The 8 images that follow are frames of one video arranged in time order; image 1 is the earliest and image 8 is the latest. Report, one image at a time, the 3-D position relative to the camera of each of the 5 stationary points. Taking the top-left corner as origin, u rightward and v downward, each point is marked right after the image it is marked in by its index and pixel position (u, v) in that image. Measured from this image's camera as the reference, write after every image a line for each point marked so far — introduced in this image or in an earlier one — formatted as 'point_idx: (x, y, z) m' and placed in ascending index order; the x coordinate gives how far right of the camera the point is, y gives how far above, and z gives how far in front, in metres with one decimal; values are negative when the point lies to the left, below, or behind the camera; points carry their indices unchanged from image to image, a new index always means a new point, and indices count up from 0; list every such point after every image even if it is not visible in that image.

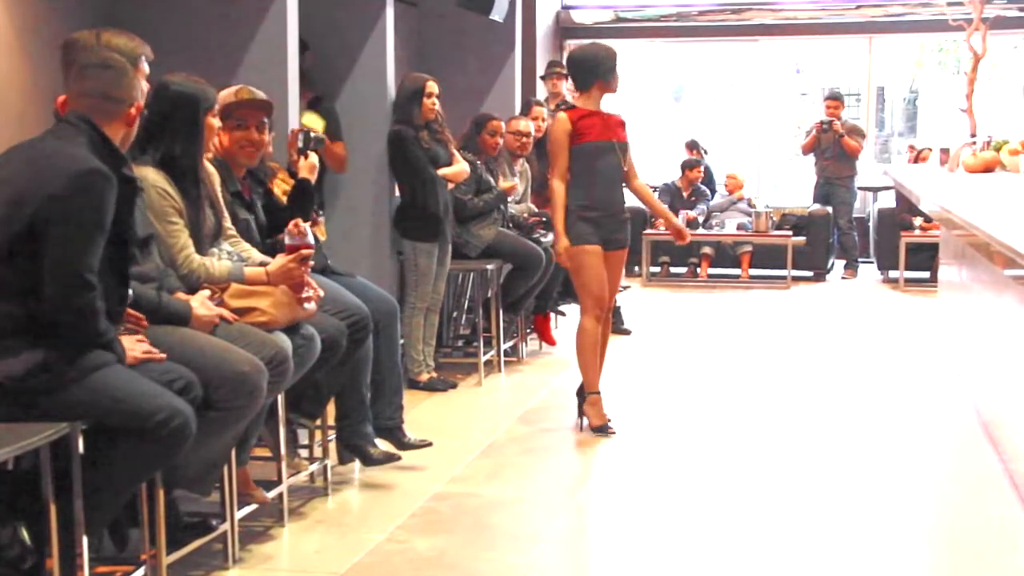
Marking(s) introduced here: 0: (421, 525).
0: (-0.3, -0.7, +3.1) m
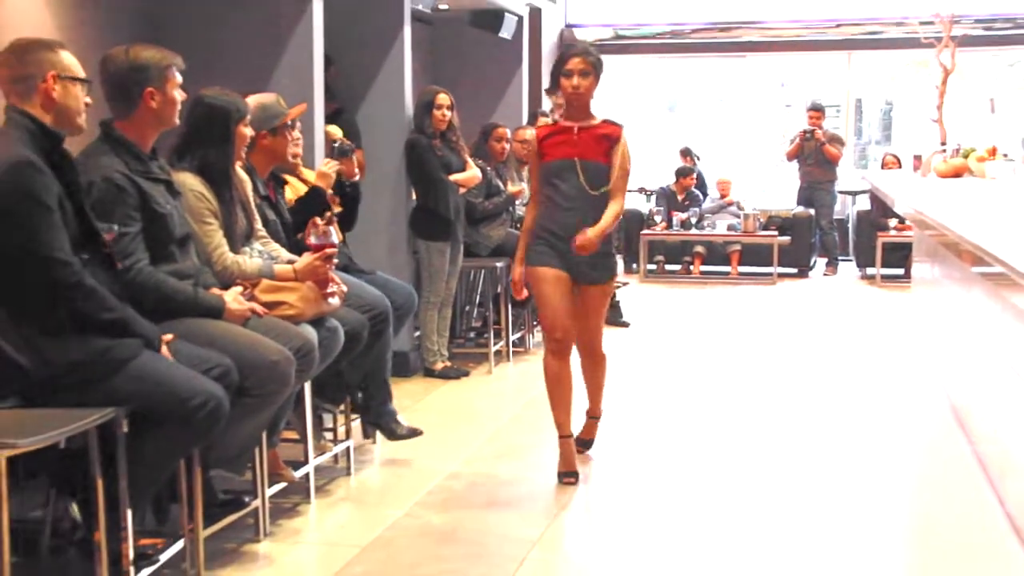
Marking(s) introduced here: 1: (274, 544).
0: (-0.2, -0.7, +3.3) m
1: (-0.7, -0.7, +3.1) m
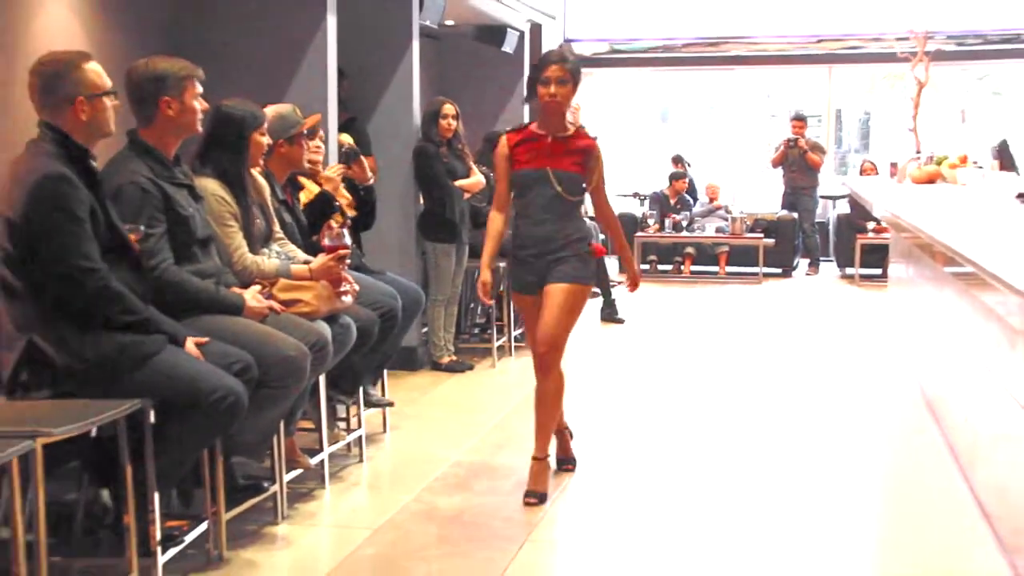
0: (-0.2, -0.7, +3.5) m
1: (-0.7, -0.7, +3.3) m
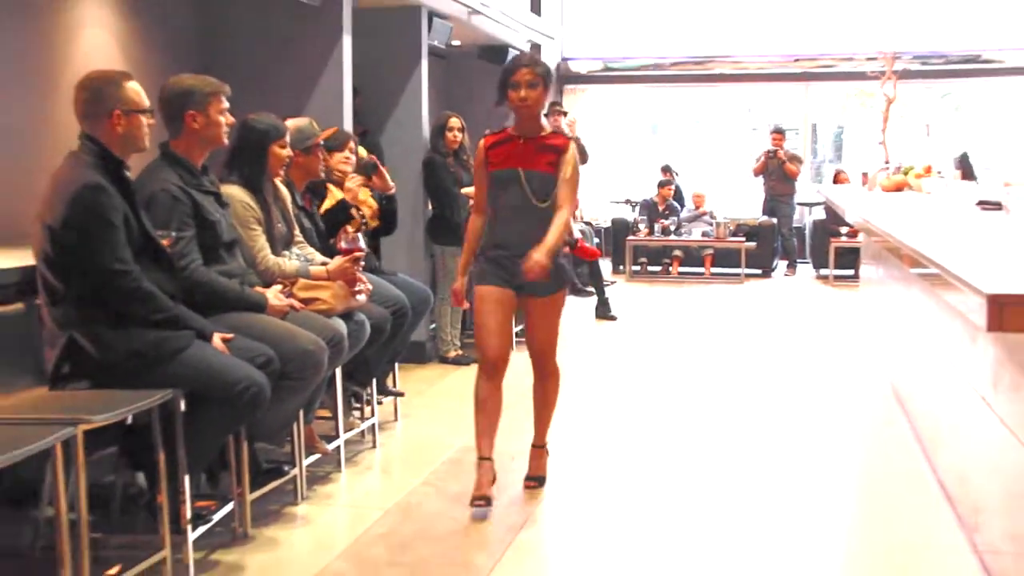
0: (-0.2, -0.7, +3.8) m
1: (-0.7, -0.7, +3.5) m
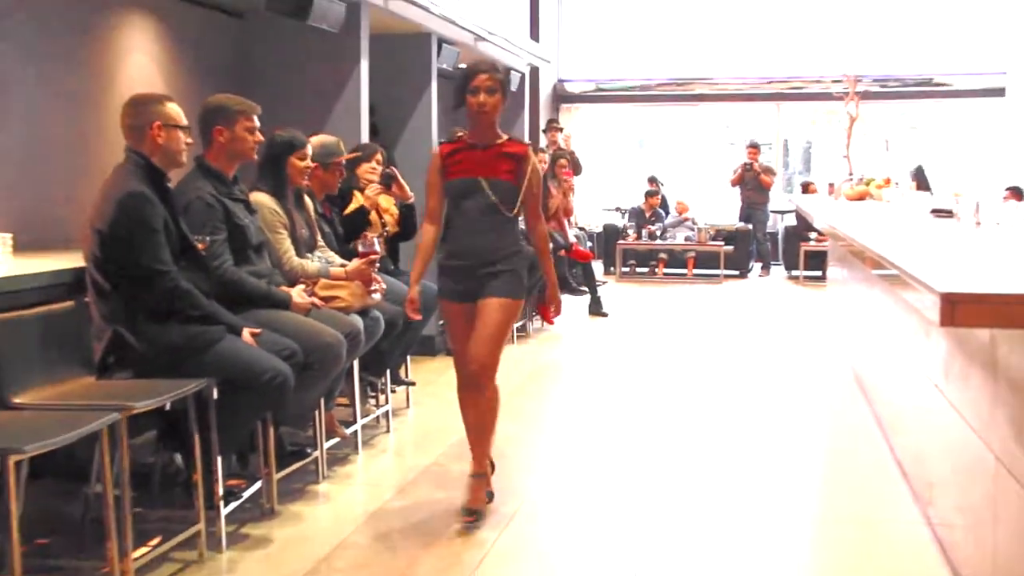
0: (-0.2, -0.7, +4.2) m
1: (-0.7, -0.7, +3.9) m
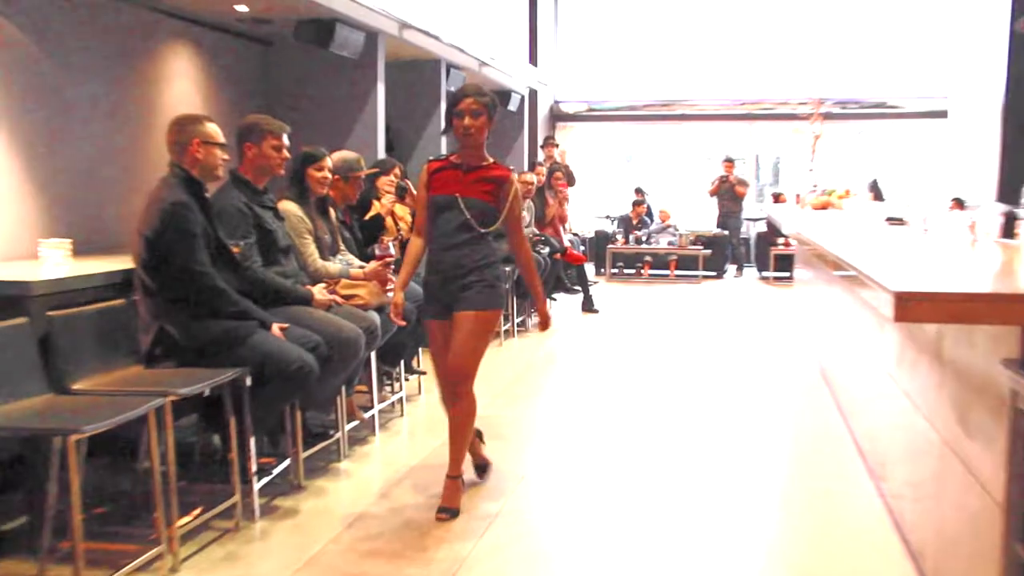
0: (-0.2, -0.6, +4.6) m
1: (-0.7, -0.7, +4.4) m
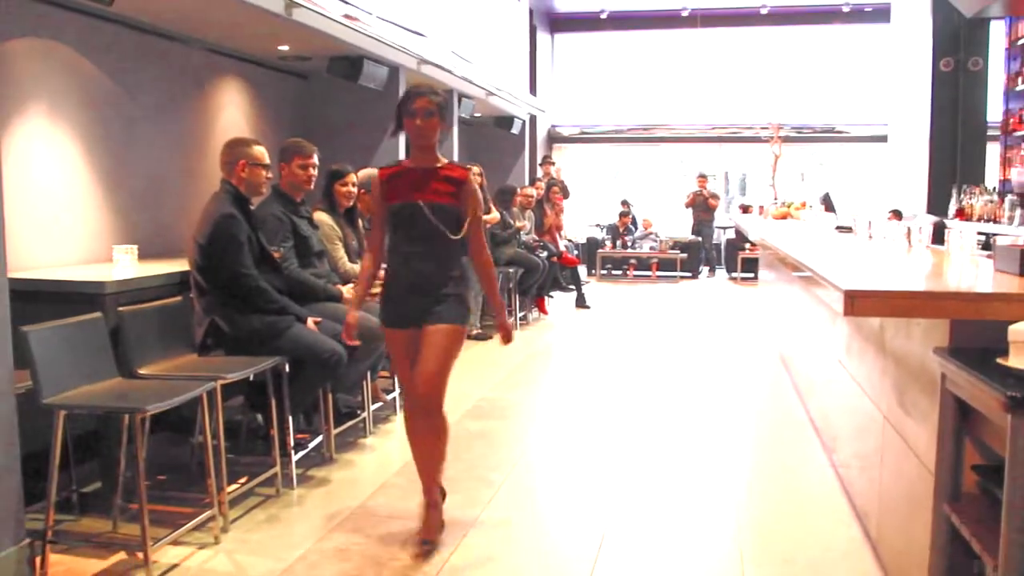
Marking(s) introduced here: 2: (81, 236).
0: (-0.2, -0.6, +5.3) m
1: (-0.6, -0.7, +5.0) m
2: (-2.1, +0.2, +5.1) m
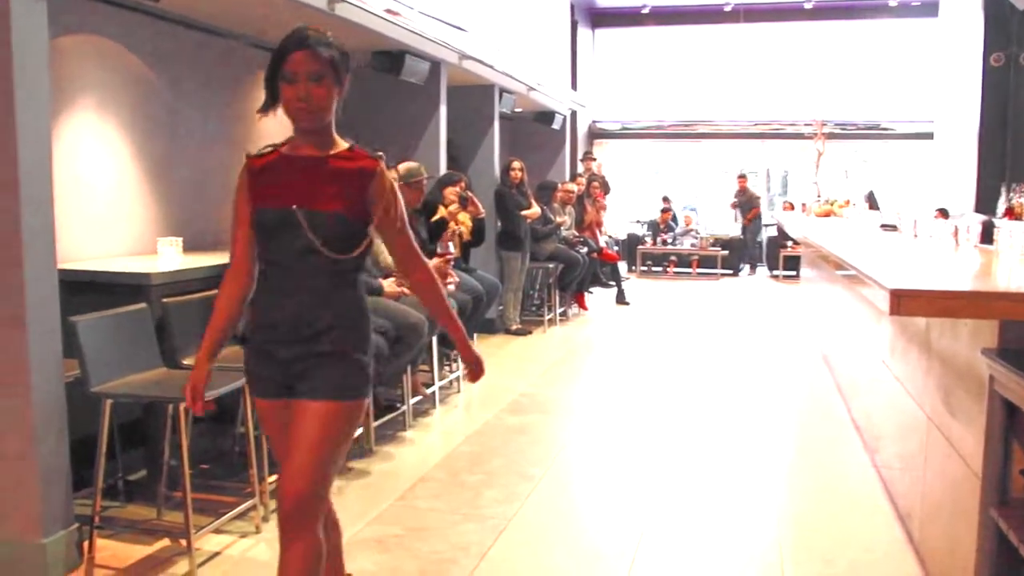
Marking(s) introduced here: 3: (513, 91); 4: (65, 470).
0: (0.0, -0.6, +5.3) m
1: (-0.5, -0.7, +5.0) m
2: (-1.9, +0.3, +5.2) m
3: (+0.1, +1.7, +9.2) m
4: (-1.5, -0.6, +3.5) m
